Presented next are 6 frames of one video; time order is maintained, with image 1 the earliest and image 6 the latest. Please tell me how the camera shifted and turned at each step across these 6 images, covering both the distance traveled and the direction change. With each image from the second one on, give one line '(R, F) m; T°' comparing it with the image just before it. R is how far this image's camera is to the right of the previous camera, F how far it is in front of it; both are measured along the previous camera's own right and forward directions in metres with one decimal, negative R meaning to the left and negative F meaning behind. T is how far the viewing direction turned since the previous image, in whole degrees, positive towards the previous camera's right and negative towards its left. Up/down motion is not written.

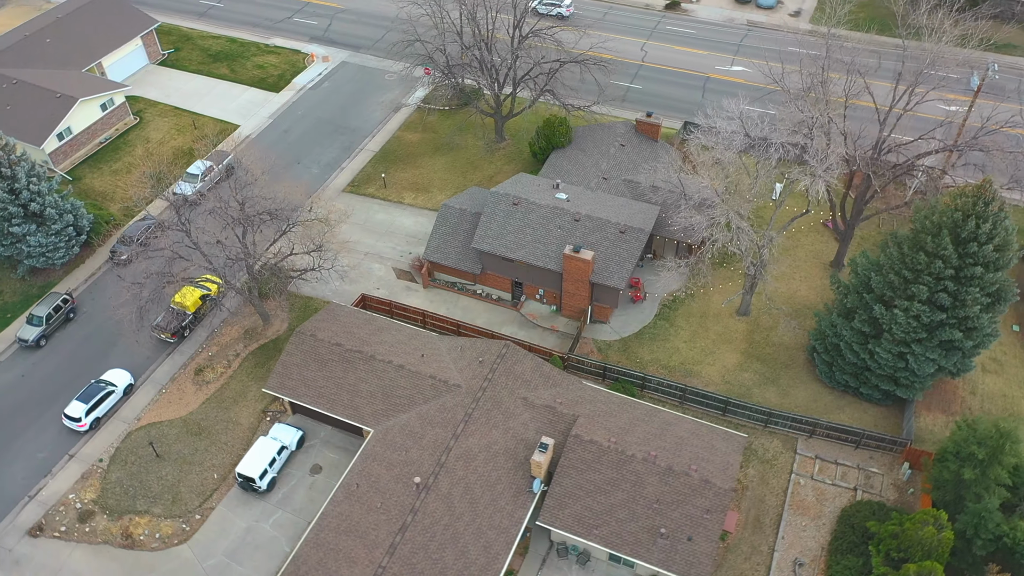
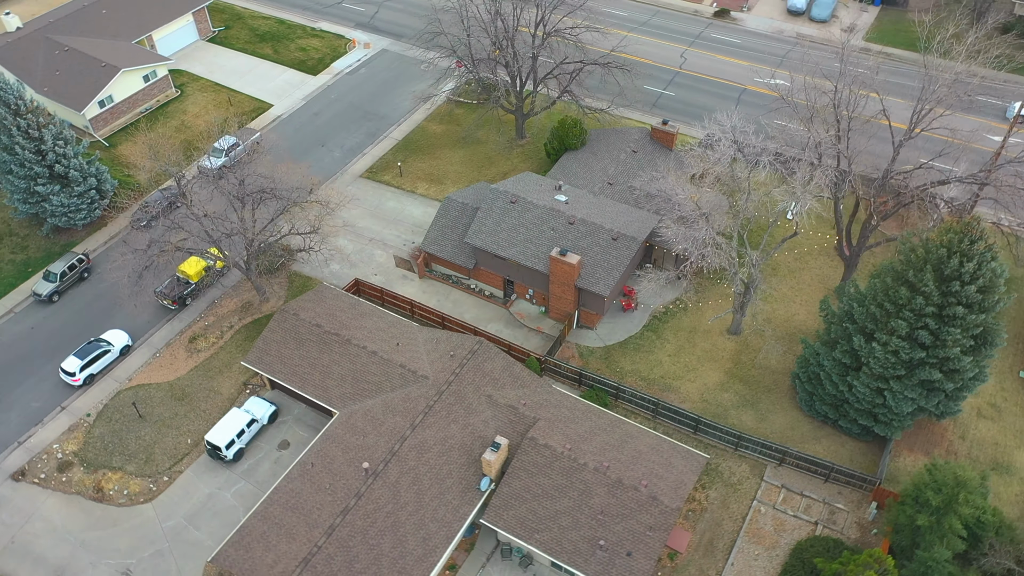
(+3.1, +0.1) m; -5°
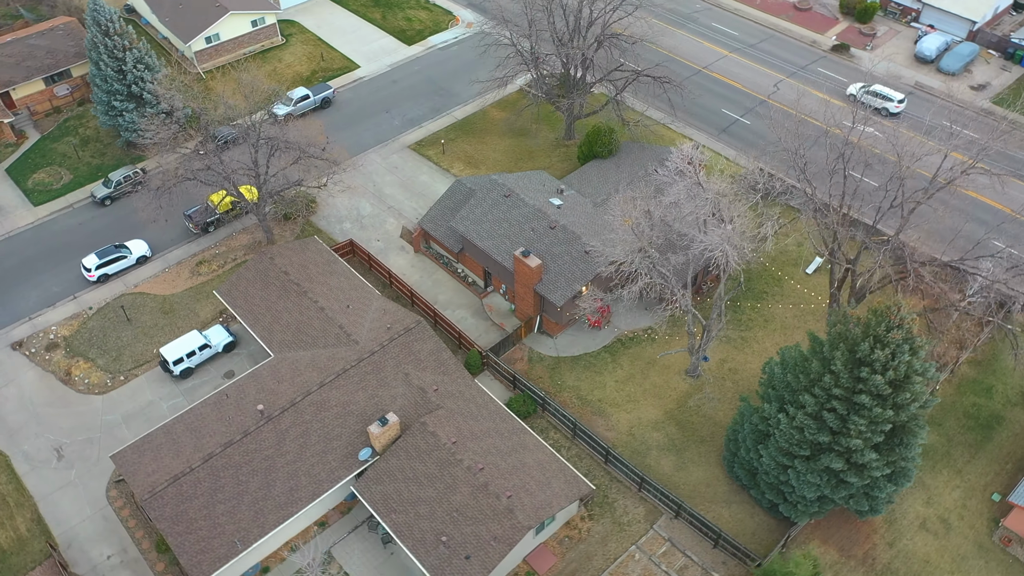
(+7.6, +0.8) m; -12°
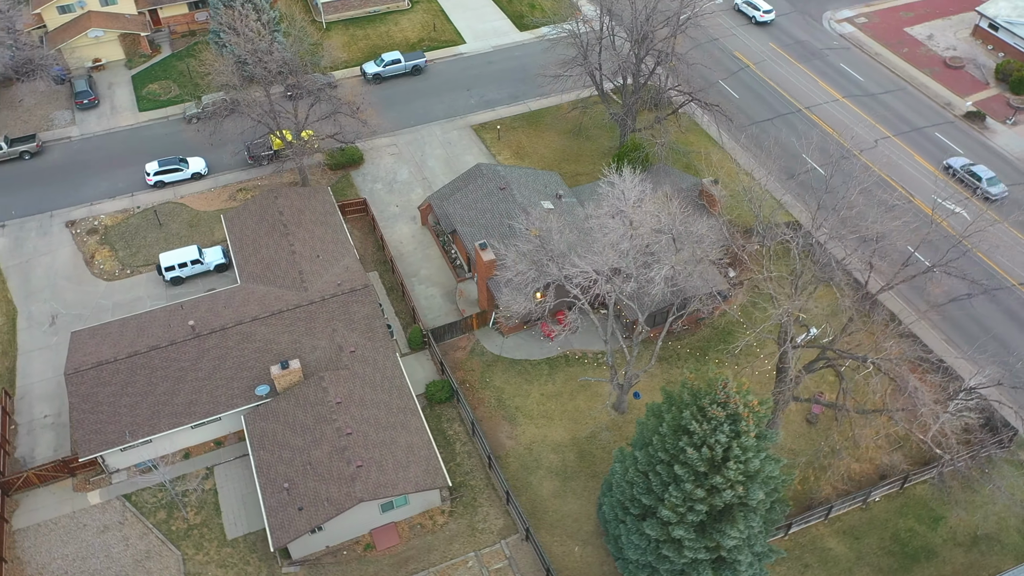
(+8.7, +1.0) m; -14°
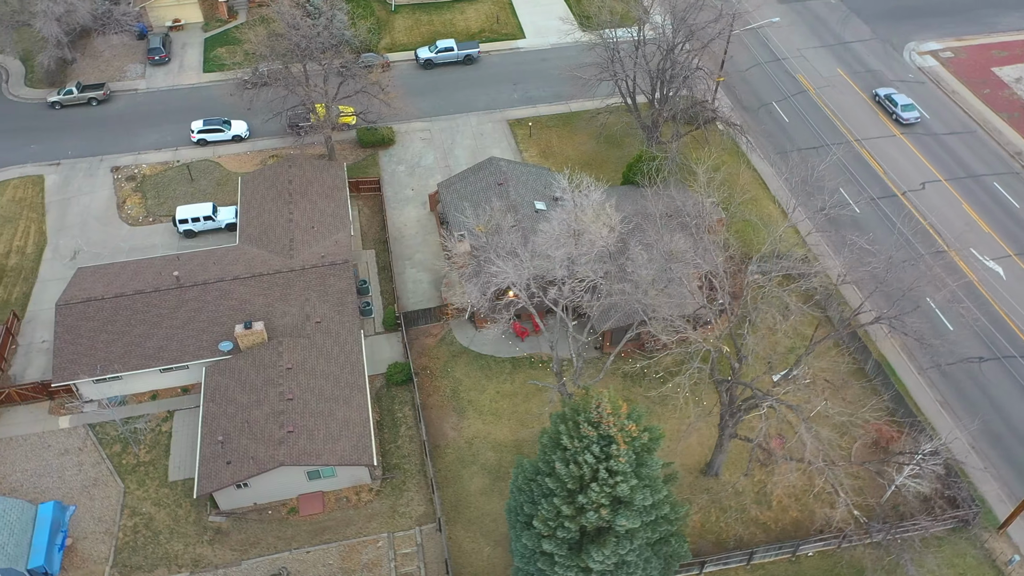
(+4.9, +0.3) m; -8°
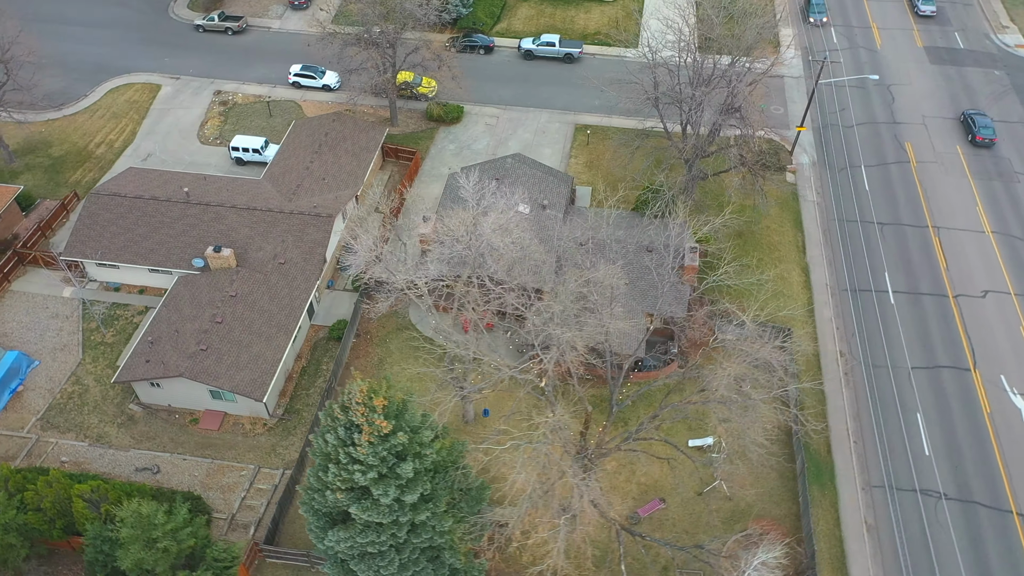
(+9.1, +1.0) m; -14°
